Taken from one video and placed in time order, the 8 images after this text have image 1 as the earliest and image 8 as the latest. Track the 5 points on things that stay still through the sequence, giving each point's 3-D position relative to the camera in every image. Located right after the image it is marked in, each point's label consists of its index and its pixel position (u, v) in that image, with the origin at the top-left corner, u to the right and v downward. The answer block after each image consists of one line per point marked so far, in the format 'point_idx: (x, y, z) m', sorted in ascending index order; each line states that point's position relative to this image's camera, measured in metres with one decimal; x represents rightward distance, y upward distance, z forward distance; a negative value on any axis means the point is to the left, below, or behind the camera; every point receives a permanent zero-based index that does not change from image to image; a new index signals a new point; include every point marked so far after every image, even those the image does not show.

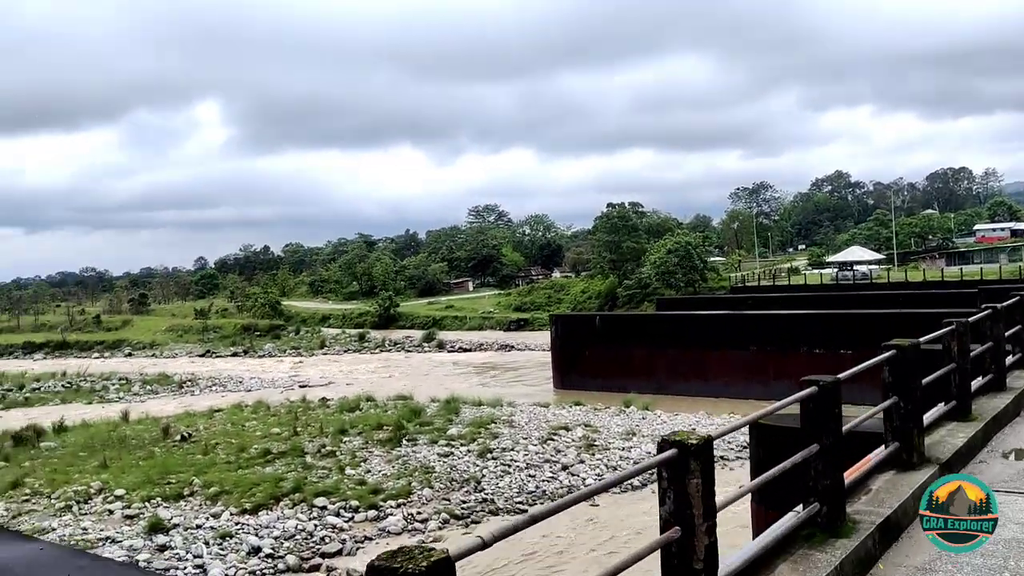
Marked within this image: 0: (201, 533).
0: (-3.8, -3.0, +11.4) m
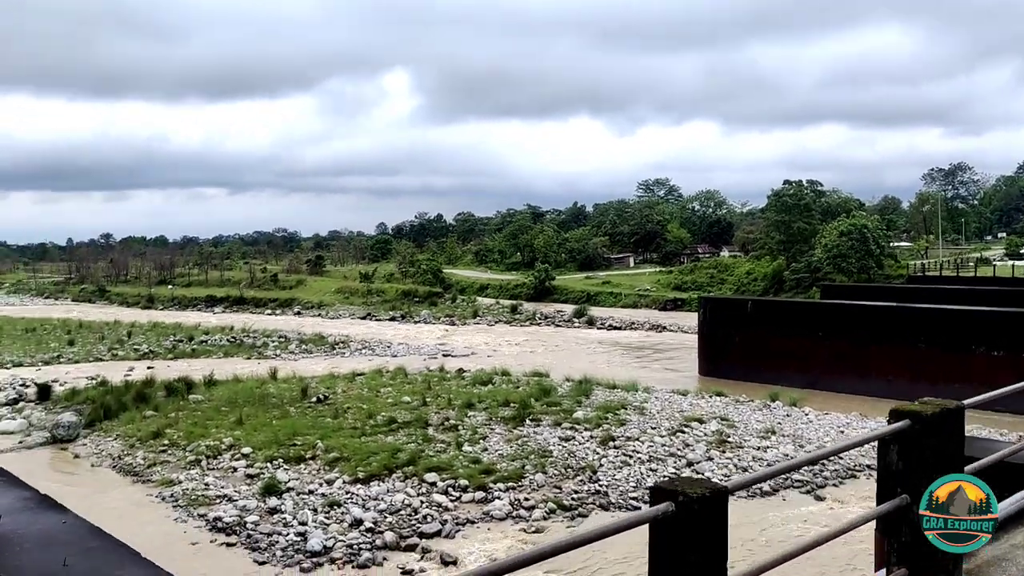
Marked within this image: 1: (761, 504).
0: (-2.5, -2.6, +11.4) m
1: (+2.9, -2.5, +10.6) m
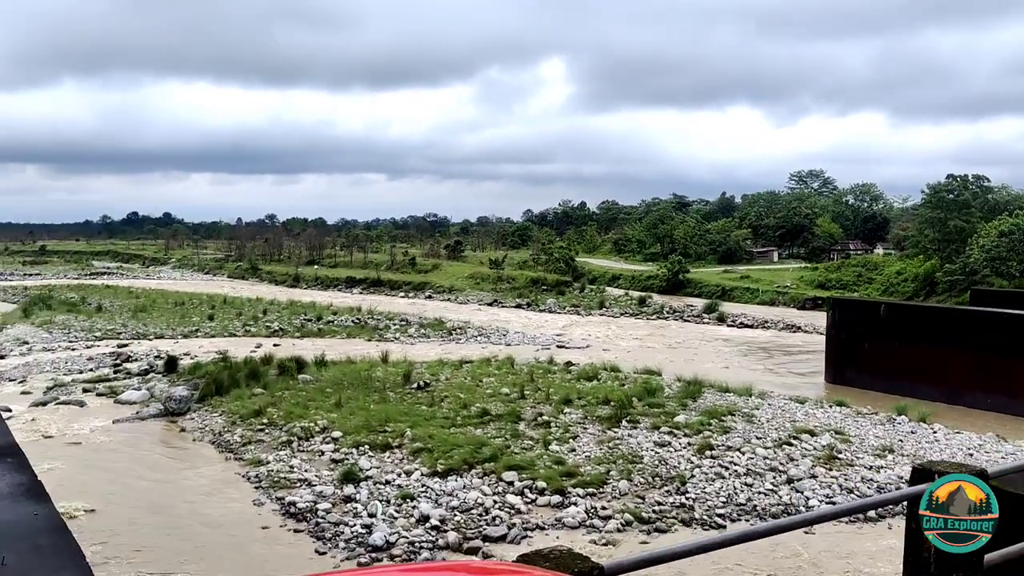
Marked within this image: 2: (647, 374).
0: (-1.5, -2.4, +11.2) m
1: (+3.6, -2.5, +9.6) m
2: (+2.7, -1.6, +18.0) m
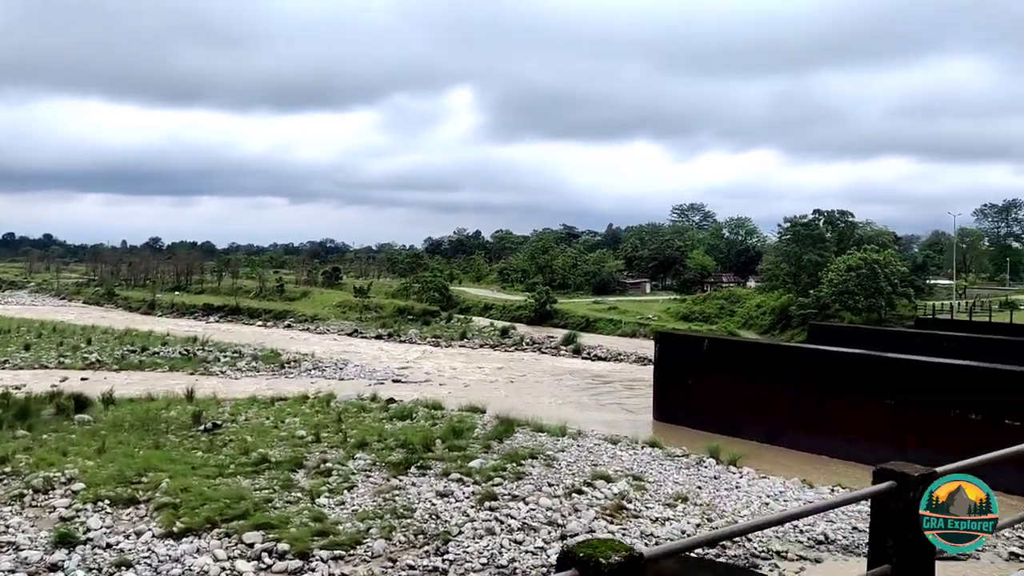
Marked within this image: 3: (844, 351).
0: (-4.2, -2.8, +9.6) m
1: (+1.0, -2.9, +8.5) m
2: (-0.8, -2.2, +16.8) m
3: (+4.9, -0.9, +13.5) m
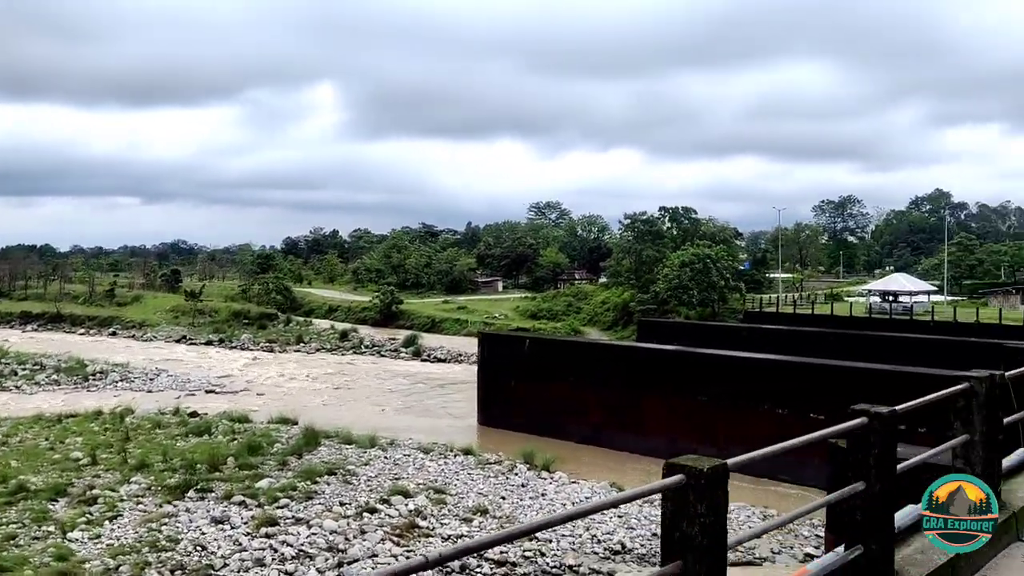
0: (-6.4, -2.9, +8.0) m
1: (-1.0, -2.9, +7.7) m
2: (-4.0, -2.3, +15.7) m
3: (+2.1, -0.9, +13.2) m
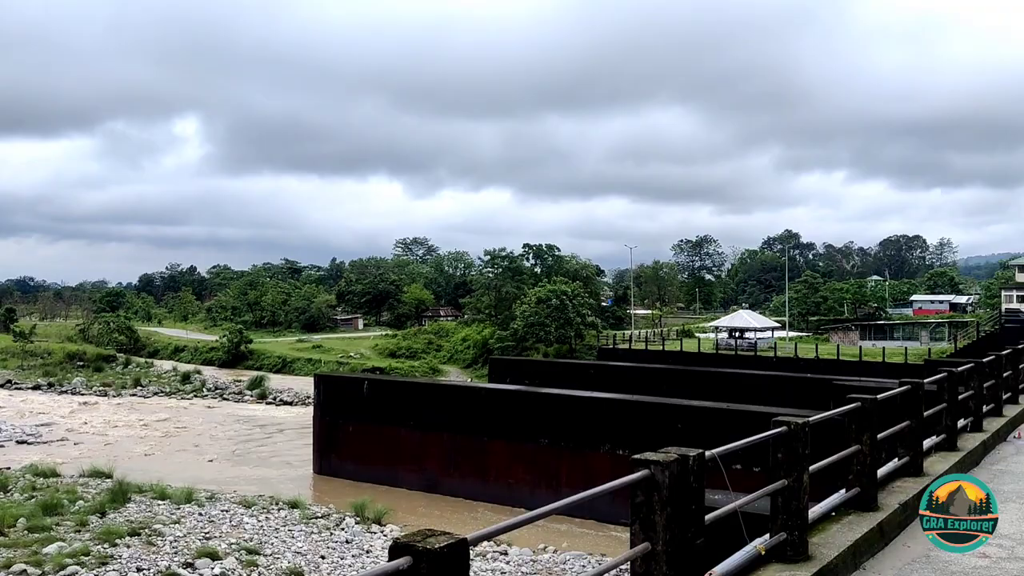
0: (-7.8, -3.2, +6.4) m
1: (-2.5, -3.2, +6.8) m
2: (-6.6, -2.9, +14.3) m
3: (-0.2, -1.4, +12.7) m
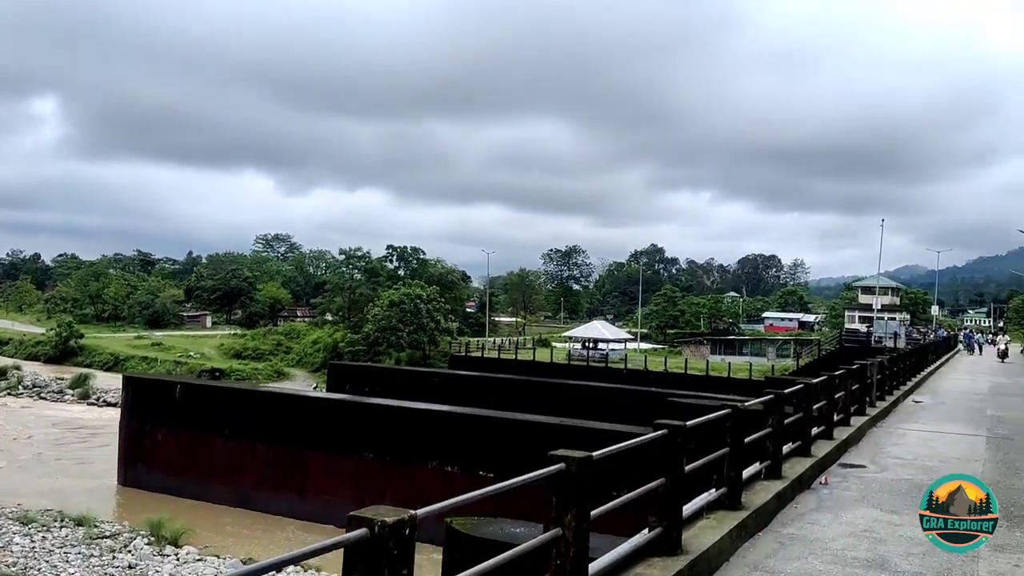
0: (-9.2, -2.8, +4.4) m
1: (-3.9, -3.1, +5.5) m
2: (-9.0, -2.6, +12.4) m
3: (-2.4, -1.4, +11.8) m
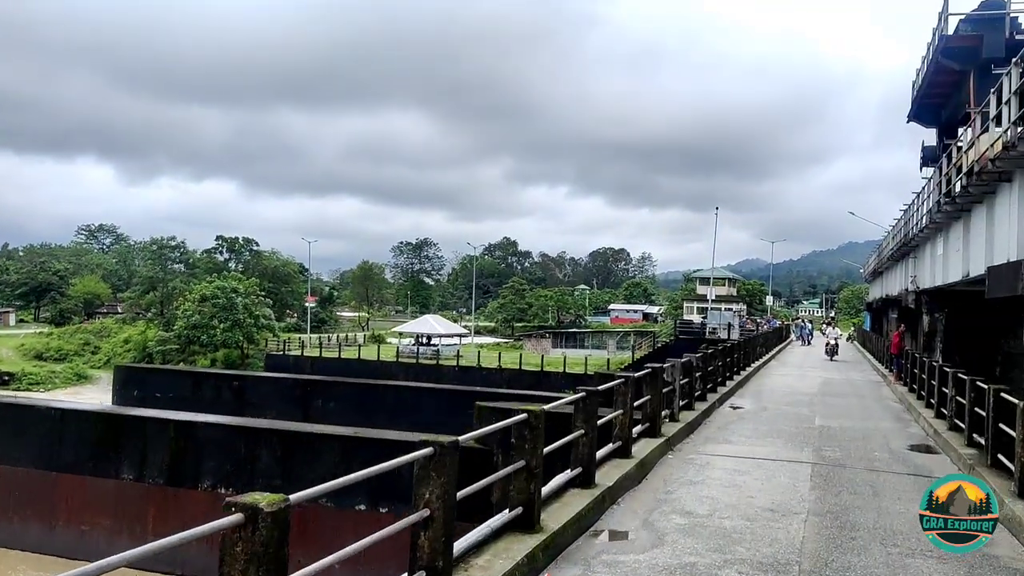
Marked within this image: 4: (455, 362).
0: (-10.2, -2.8, +1.7) m
1: (-5.2, -3.0, +3.6) m
2: (-11.2, -2.6, +9.6) m
3: (-4.6, -1.3, +10.0) m
4: (-1.1, -1.5, +18.5) m
